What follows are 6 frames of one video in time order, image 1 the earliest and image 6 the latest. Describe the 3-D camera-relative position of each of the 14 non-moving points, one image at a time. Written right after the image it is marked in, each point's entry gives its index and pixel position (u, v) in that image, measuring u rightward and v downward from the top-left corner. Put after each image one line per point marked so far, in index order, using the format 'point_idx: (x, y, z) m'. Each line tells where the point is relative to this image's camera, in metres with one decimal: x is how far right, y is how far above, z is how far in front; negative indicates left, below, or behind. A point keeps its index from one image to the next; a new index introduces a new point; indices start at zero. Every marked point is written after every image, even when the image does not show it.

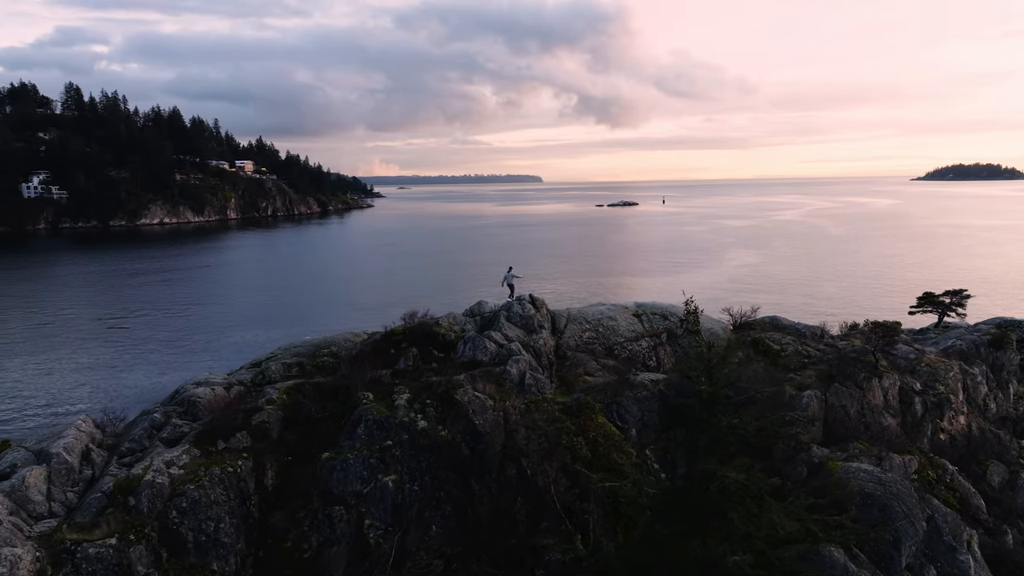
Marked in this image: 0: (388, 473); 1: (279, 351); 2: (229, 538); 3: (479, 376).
0: (-2.1, -3.1, +12.9) m
1: (-4.9, -1.3, +16.2) m
2: (-4.2, -3.7, +11.6) m
3: (-0.7, -1.8, +15.1) m
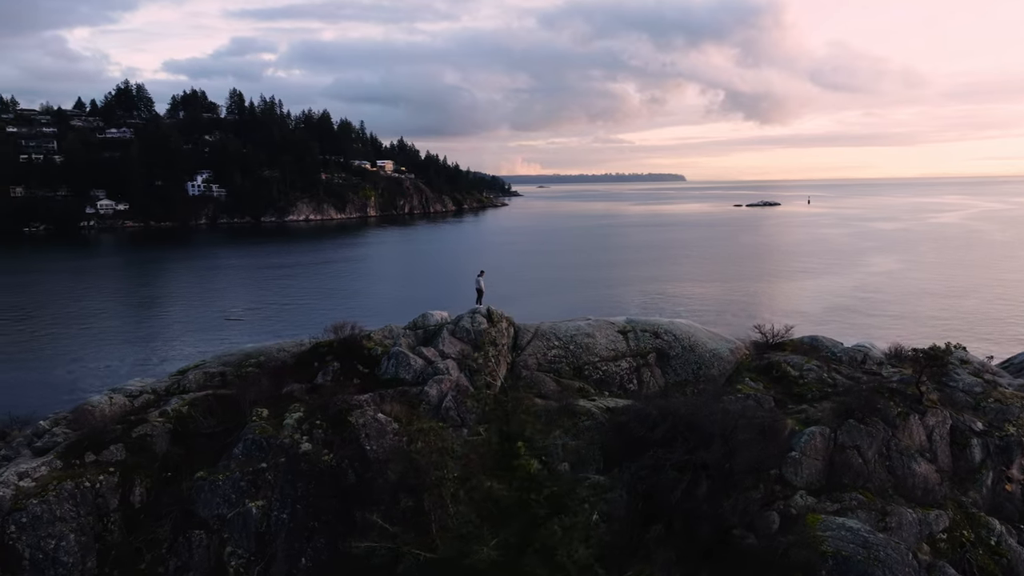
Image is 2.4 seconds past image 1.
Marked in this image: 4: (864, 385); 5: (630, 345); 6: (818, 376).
0: (-4.0, -3.3, +12.1) m
1: (-6.1, -1.5, +15.8) m
2: (-6.4, -3.9, +11.2) m
3: (-2.2, -2.0, +14.0) m
4: (+8.7, -2.4, +19.2) m
5: (+2.8, -1.3, +18.4) m
6: (+7.6, -2.2, +19.3) m
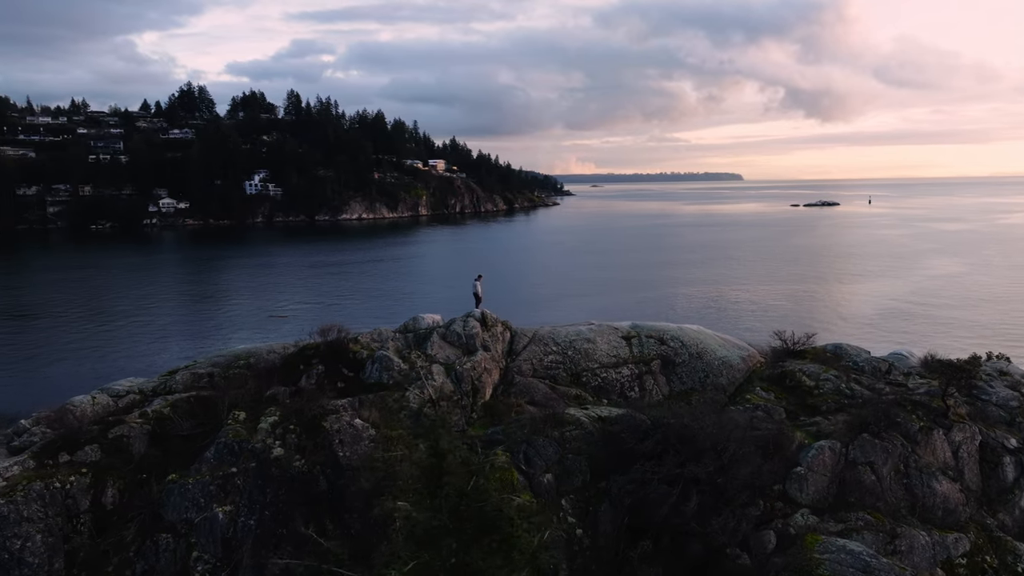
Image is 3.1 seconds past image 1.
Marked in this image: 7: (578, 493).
0: (-4.5, -3.3, +12.0) m
1: (-6.3, -1.5, +15.8) m
2: (-6.9, -3.9, +11.2) m
3: (-2.5, -2.0, +13.7) m
4: (+8.7, -2.6, +18.2) m
5: (+2.8, -1.4, +17.7) m
6: (+7.6, -2.3, +18.3) m
7: (+1.1, -3.6, +13.6) m
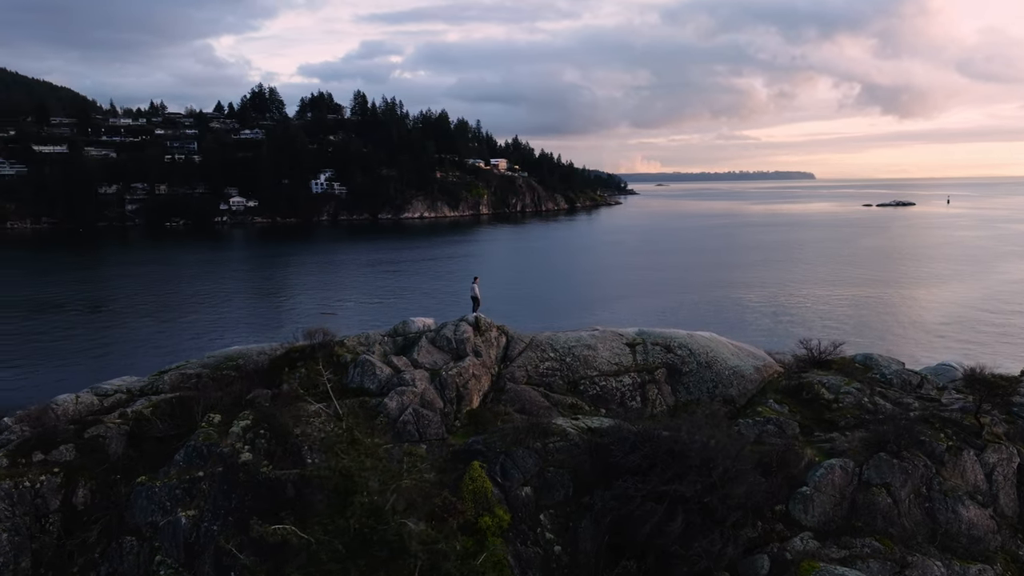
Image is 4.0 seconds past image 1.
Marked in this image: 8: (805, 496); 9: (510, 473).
0: (-4.9, -3.4, +11.8) m
1: (-6.5, -1.5, +15.8) m
2: (-7.4, -3.9, +11.3) m
3: (-2.9, -2.1, +13.4) m
4: (+8.7, -2.7, +16.9) m
5: (+2.8, -1.5, +17.0) m
6: (+7.6, -2.5, +17.2) m
7: (+0.8, -3.7, +13.0) m
8: (+5.3, -3.8, +14.1) m
9: (-0.1, -3.1, +13.1) m
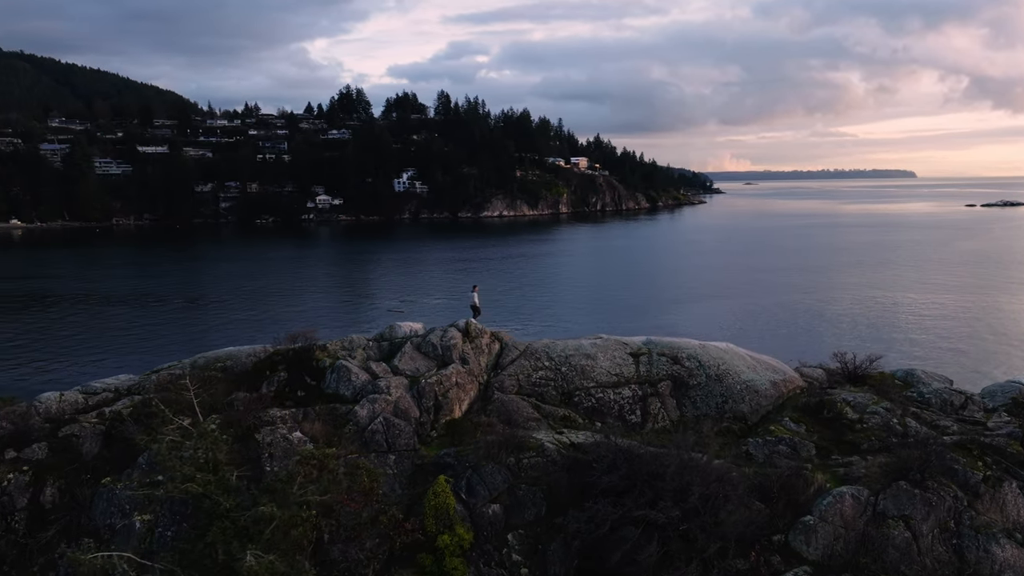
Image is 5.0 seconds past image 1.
0: (-5.6, -3.4, +11.7) m
1: (-6.6, -1.5, +15.8) m
2: (-8.1, -3.9, +11.4) m
3: (-3.3, -2.2, +13.1) m
4: (+8.6, -3.0, +15.3) m
5: (+2.7, -1.7, +16.0) m
6: (+7.5, -2.7, +15.7) m
7: (+0.2, -3.8, +12.2) m
8: (+4.9, -4.0, +12.9) m
9: (-0.6, -3.2, +12.4) m
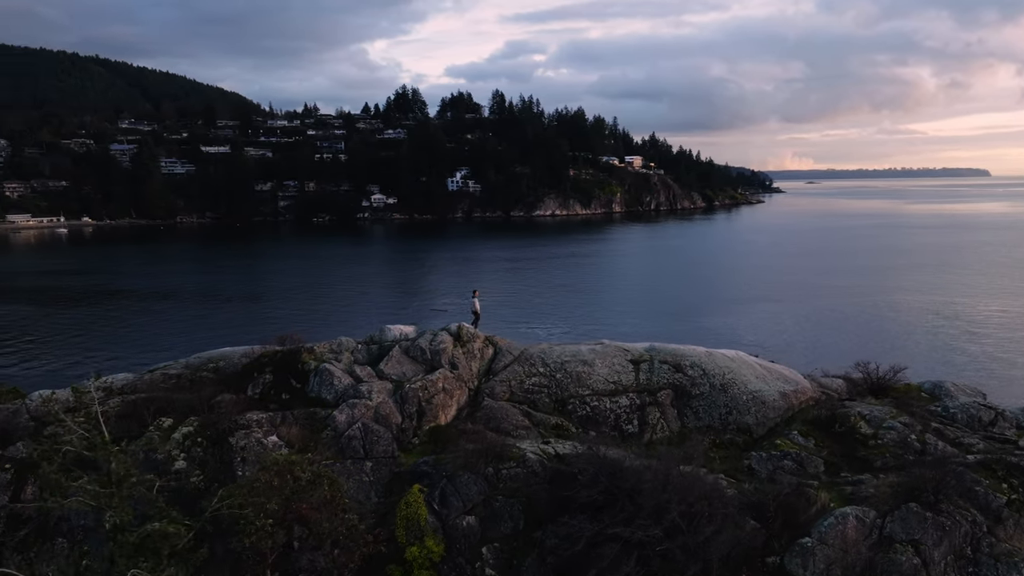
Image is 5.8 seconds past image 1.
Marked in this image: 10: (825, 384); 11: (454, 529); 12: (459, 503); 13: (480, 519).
0: (-6.0, -3.4, +11.7) m
1: (-6.7, -1.5, +15.8) m
2: (-8.5, -3.9, +11.6) m
3: (-3.6, -2.2, +12.9) m
4: (+8.4, -3.1, +14.3) m
5: (+2.6, -1.8, +15.4) m
6: (+7.4, -2.9, +14.7) m
7: (-0.2, -3.9, +11.8) m
8: (+4.6, -4.1, +12.1) m
9: (-0.9, -3.3, +12.0) m
10: (+6.7, -2.1, +16.6) m
11: (-0.9, -3.7, +11.8) m
12: (-0.8, -3.3, +12.0) m
13: (-0.5, -3.6, +12.0) m
